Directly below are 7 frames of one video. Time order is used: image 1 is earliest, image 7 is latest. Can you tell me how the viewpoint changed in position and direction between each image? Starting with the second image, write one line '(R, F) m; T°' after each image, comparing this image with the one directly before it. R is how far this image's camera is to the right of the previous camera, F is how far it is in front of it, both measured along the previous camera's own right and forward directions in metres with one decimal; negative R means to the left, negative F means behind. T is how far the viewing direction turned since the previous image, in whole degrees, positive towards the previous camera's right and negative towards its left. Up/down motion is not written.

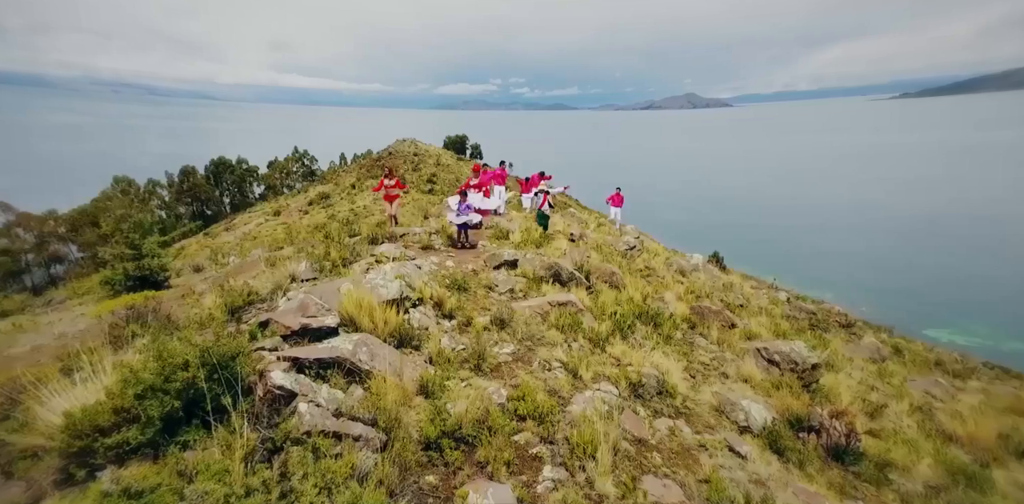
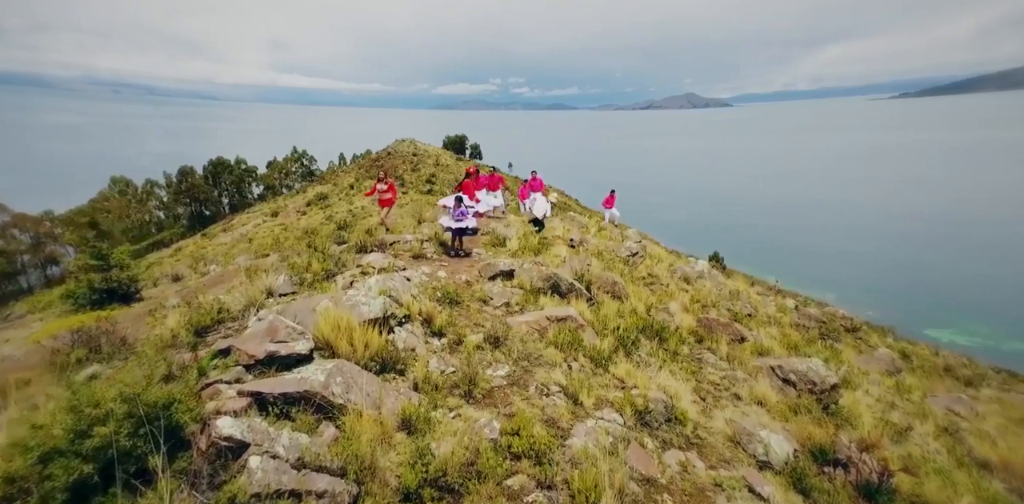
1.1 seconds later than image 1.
(+0.1, +0.8) m; 0°
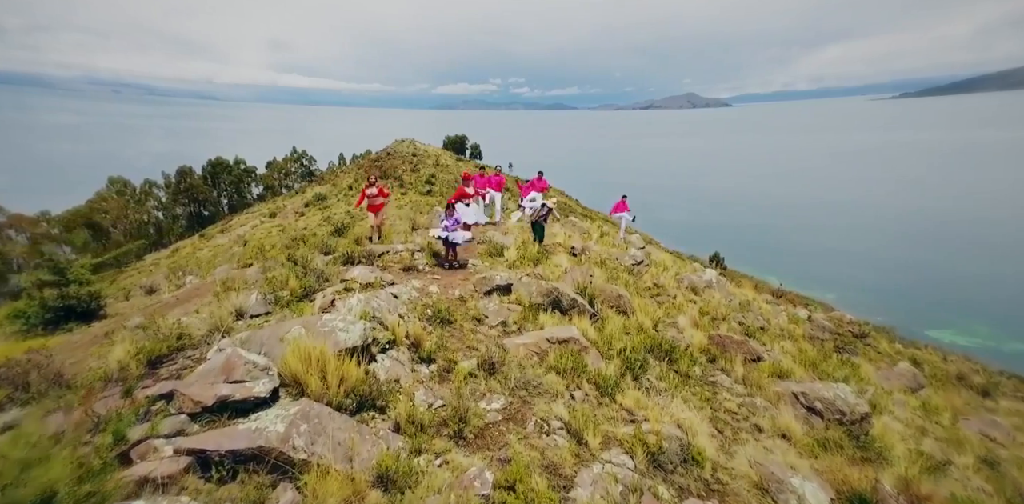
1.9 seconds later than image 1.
(+0.1, +0.9) m; 0°
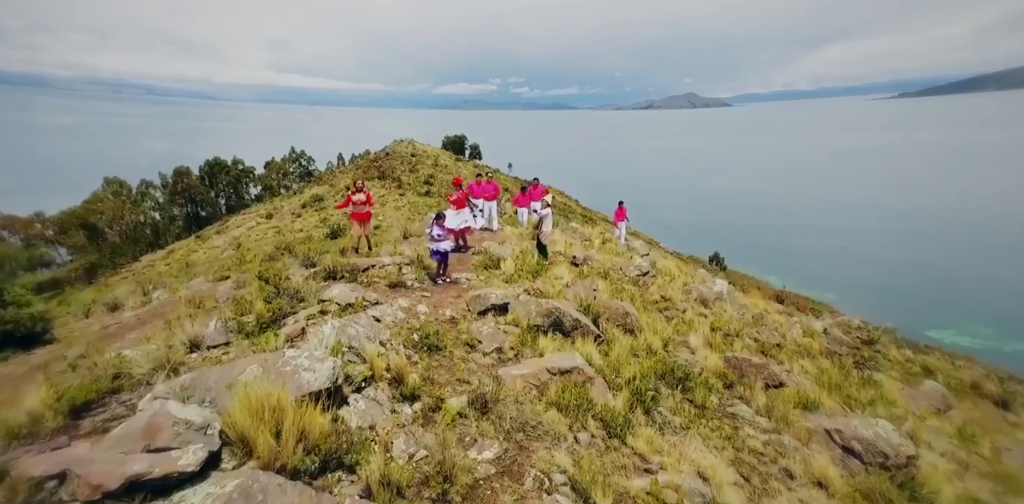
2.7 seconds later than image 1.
(+0.1, +1.1) m; 0°
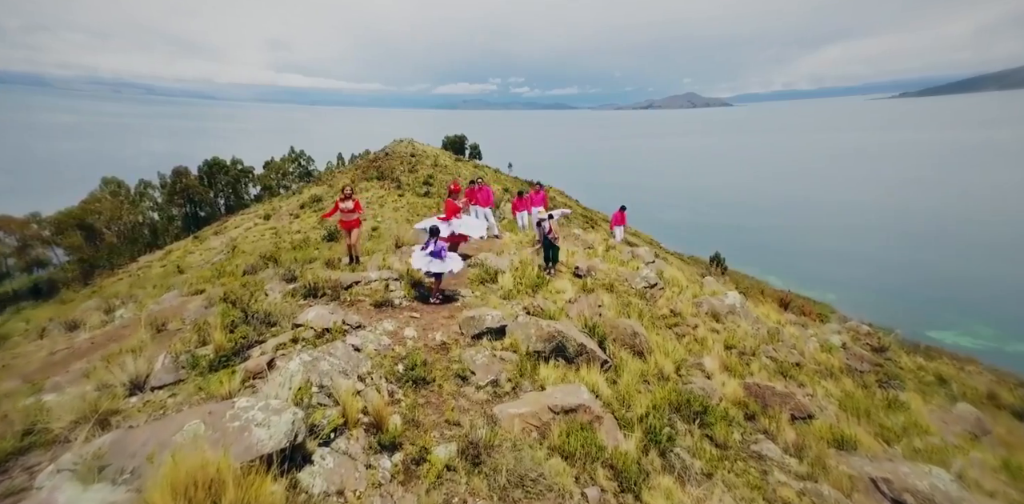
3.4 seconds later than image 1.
(0.0, +1.0) m; 0°
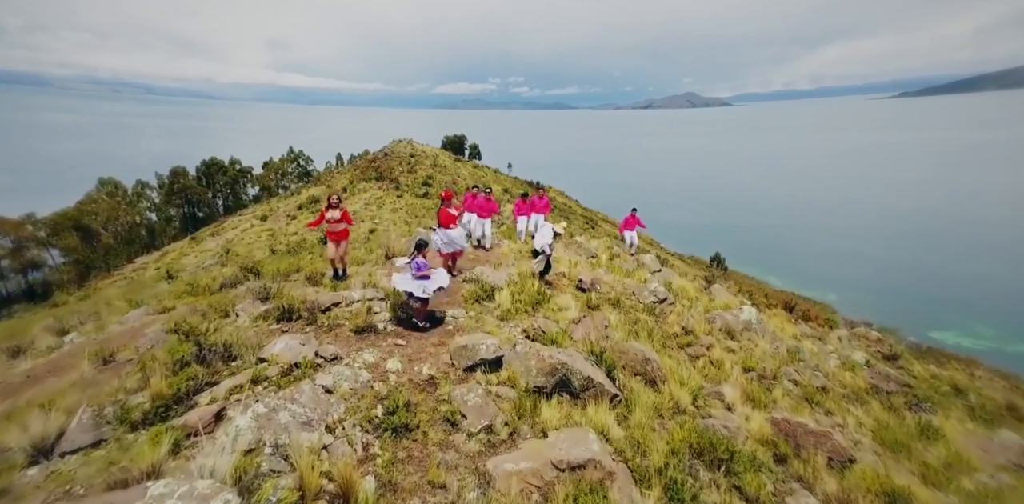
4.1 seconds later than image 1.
(0.0, +1.1) m; 0°
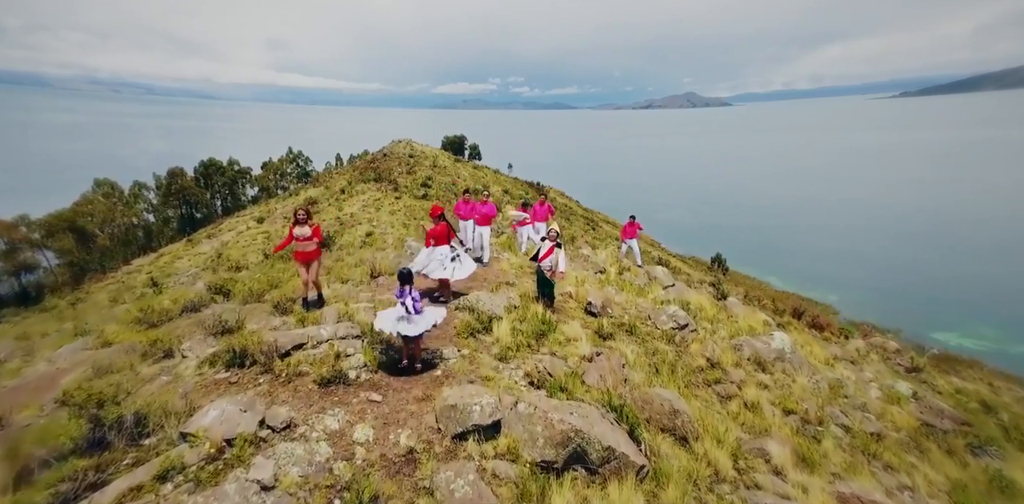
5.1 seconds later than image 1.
(0.0, +1.7) m; 0°
